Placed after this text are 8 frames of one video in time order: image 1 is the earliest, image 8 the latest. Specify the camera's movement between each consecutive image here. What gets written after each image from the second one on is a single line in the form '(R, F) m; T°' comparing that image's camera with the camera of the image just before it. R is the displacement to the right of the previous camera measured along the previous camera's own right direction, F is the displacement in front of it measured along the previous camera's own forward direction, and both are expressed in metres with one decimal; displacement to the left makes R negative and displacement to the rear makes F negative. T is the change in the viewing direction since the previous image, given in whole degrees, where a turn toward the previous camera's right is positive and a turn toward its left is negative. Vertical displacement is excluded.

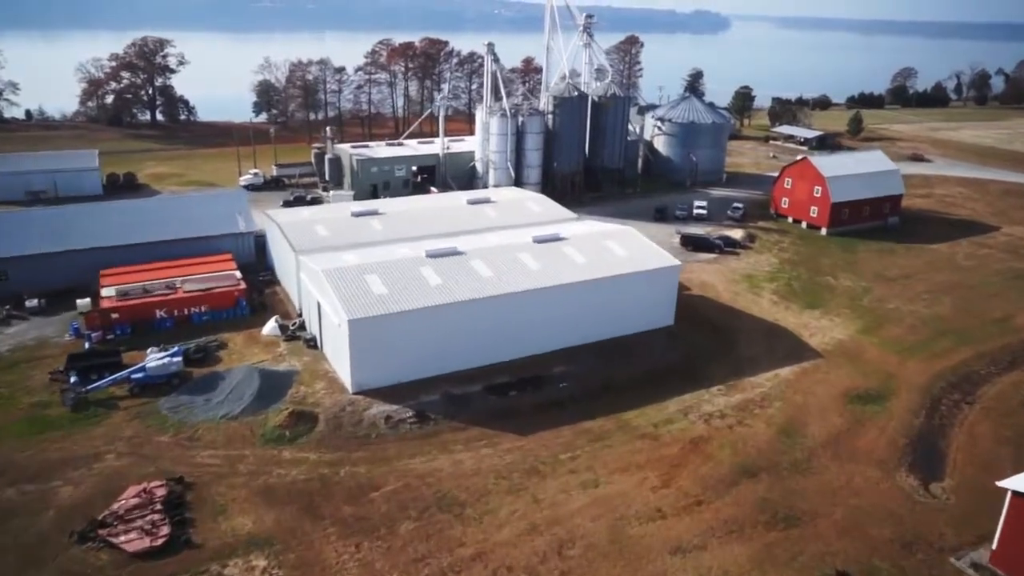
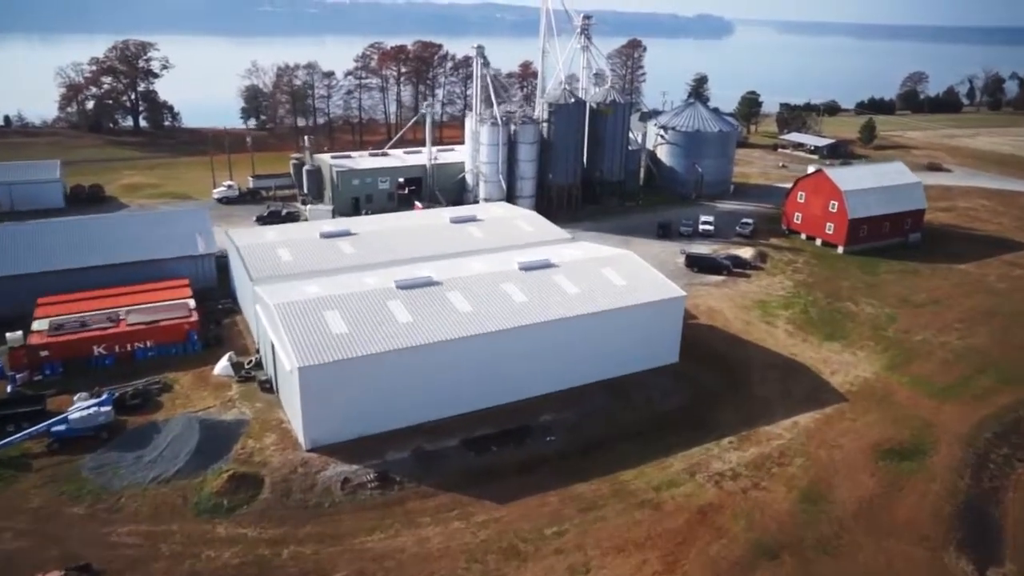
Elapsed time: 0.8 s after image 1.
(+0.9, +4.2) m; 0°
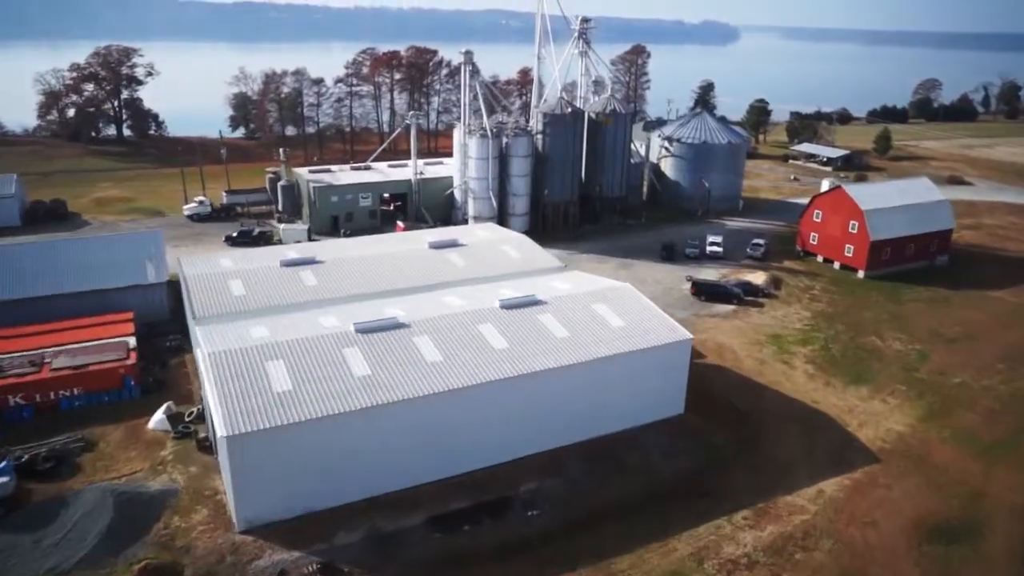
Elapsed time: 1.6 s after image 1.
(+1.0, +4.3) m; 0°
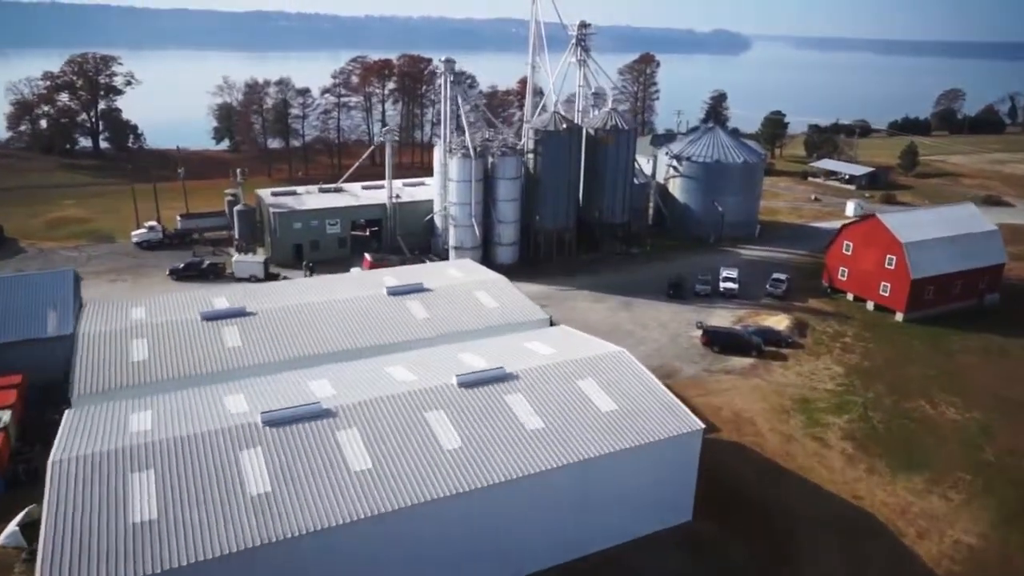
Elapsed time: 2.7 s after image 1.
(+1.6, +6.2) m; -1°
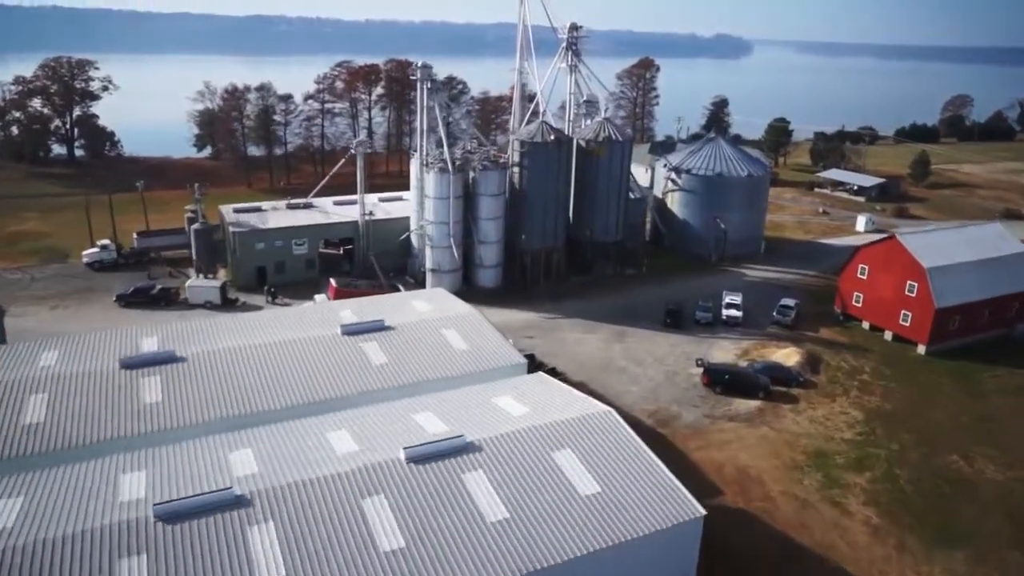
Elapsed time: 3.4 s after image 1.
(+1.1, +4.0) m; 0°
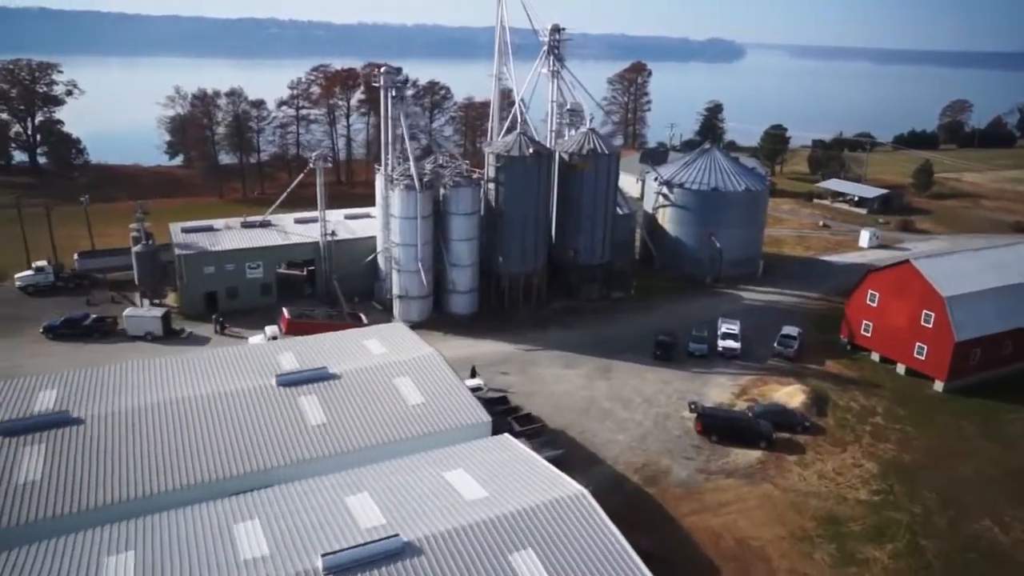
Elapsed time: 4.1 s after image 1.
(+1.0, +3.8) m; 0°
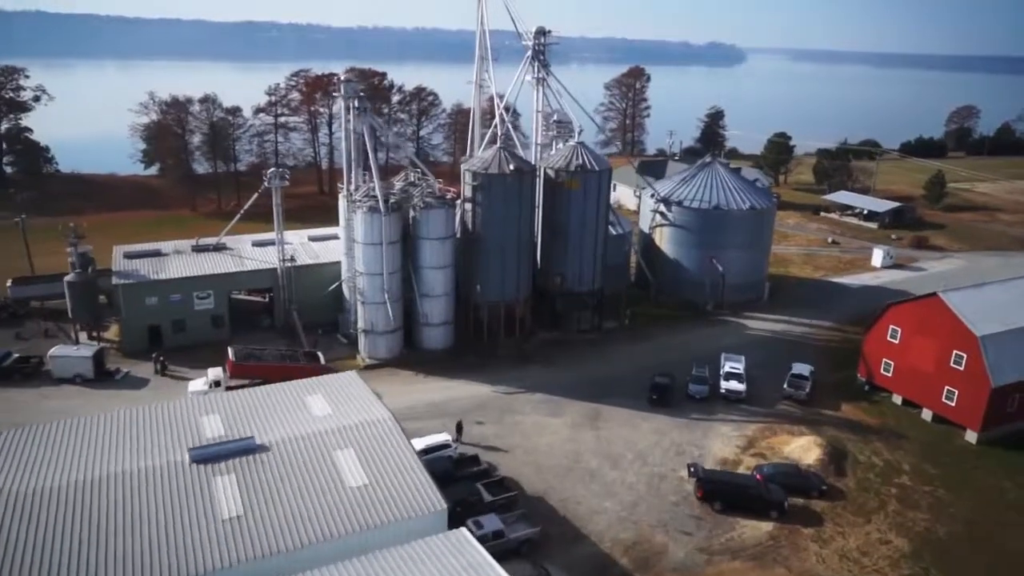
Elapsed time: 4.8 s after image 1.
(+1.1, +4.0) m; 0°
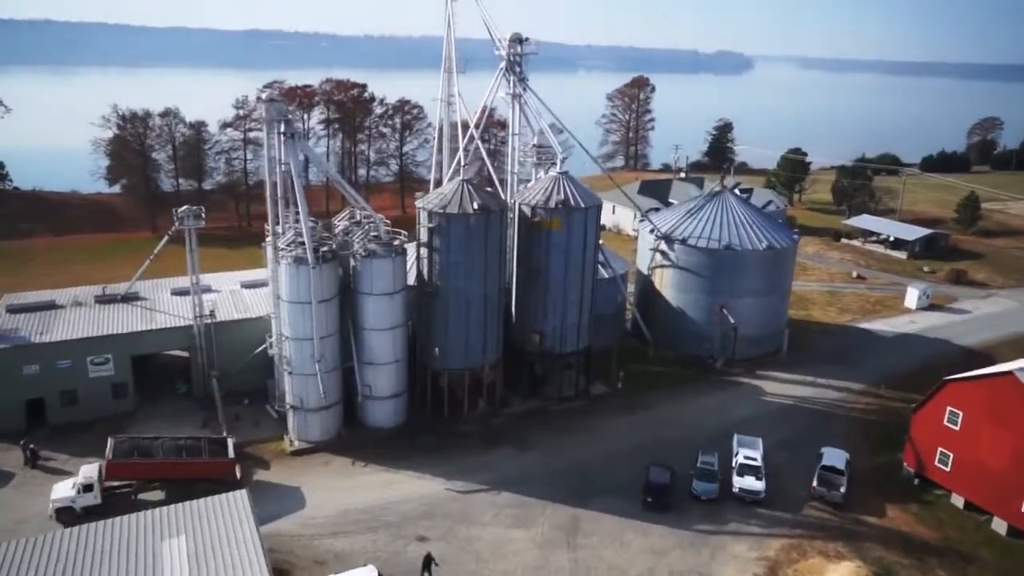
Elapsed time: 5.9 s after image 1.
(+1.7, +6.5) m; -1°
